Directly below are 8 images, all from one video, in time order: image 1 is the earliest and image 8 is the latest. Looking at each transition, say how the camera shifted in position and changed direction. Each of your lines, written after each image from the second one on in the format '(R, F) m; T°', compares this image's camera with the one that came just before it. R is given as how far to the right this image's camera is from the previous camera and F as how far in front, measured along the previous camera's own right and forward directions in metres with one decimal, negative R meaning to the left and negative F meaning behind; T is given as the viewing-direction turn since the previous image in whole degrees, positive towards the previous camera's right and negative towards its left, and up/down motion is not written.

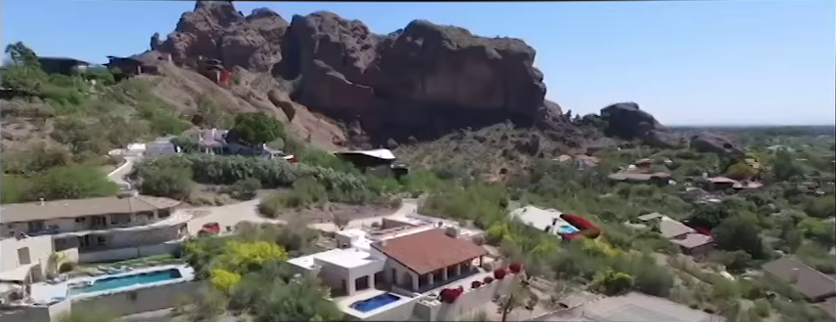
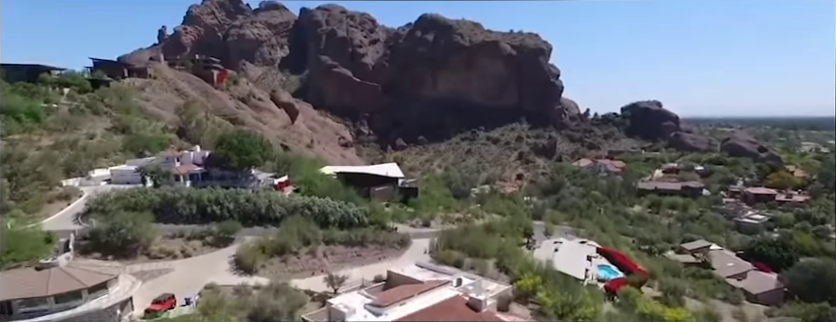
(0.0, +1.6) m; -1°
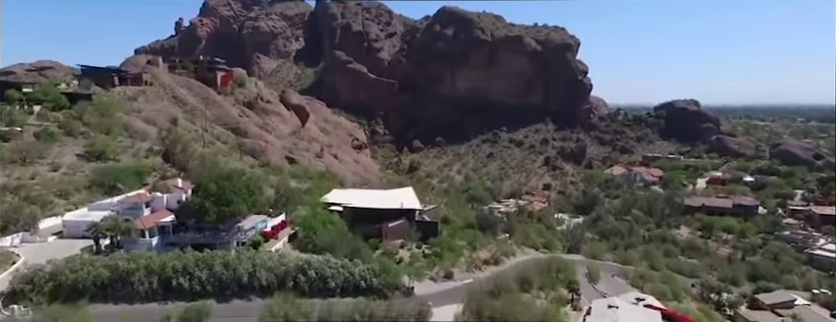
(-0.1, +1.7) m; -2°
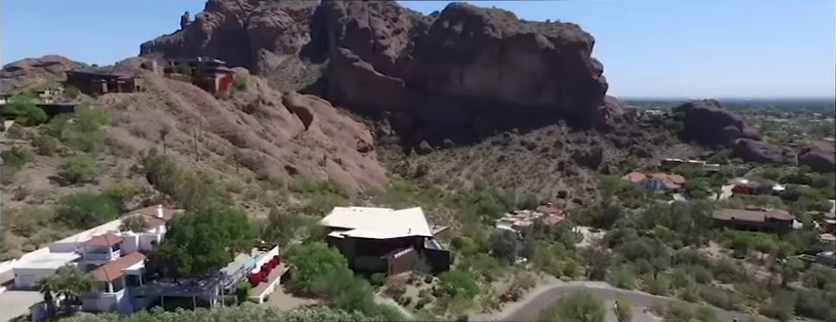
(0.0, +1.0) m; -1°
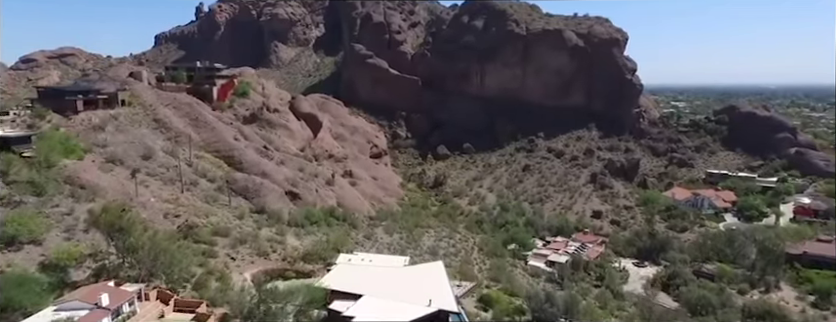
(-0.1, +2.0) m; -2°
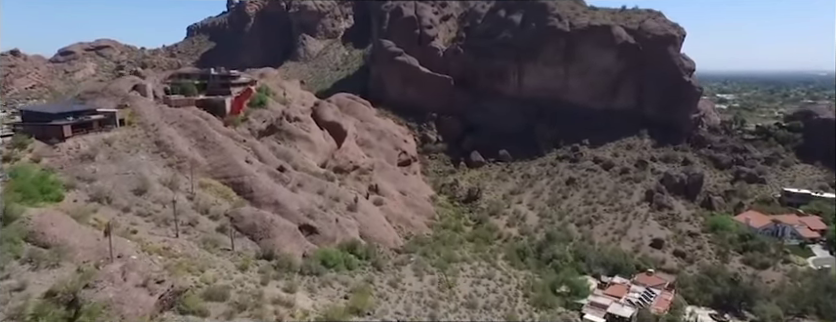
(-0.1, +2.0) m; -3°
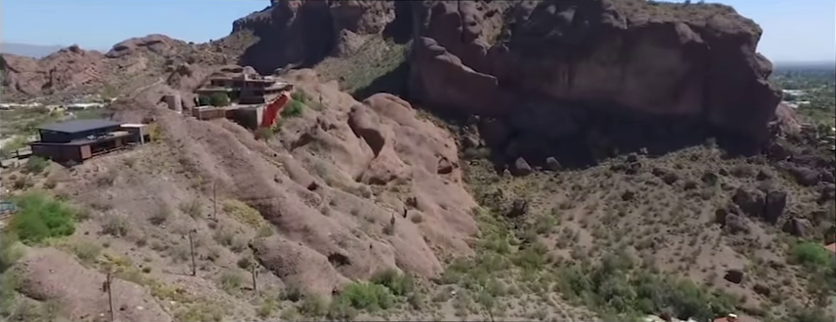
(0.0, +1.3) m; -4°
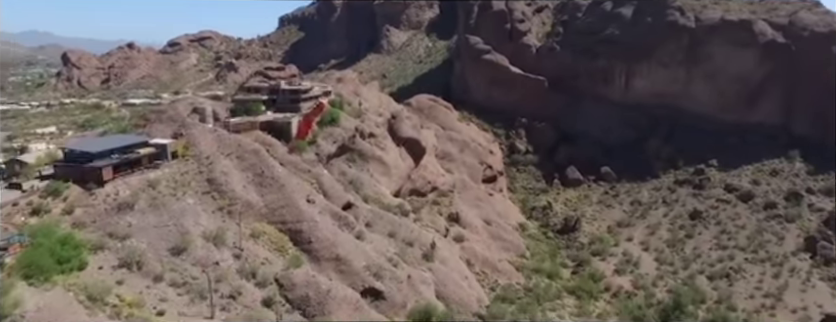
(0.0, +1.2) m; -5°
